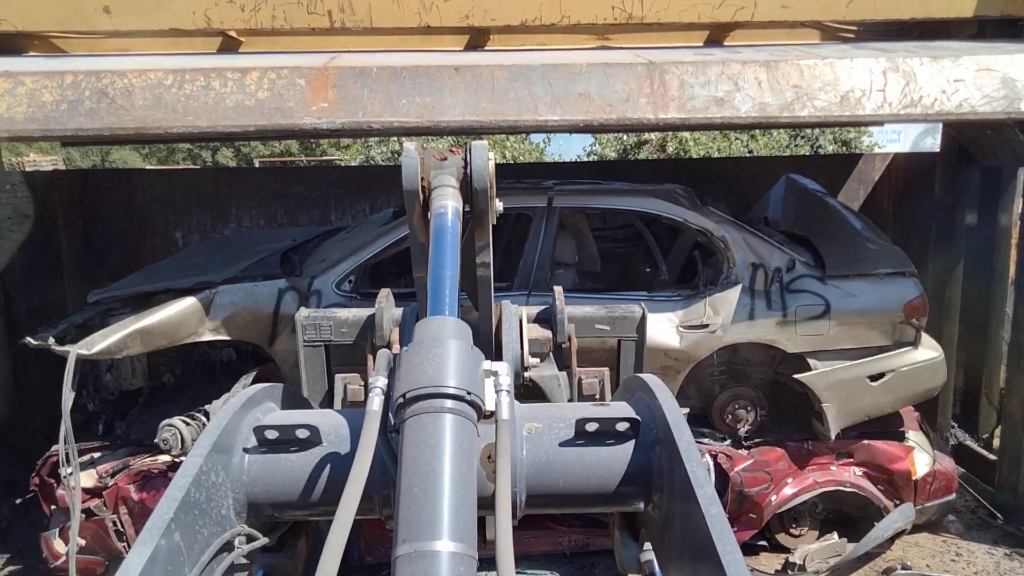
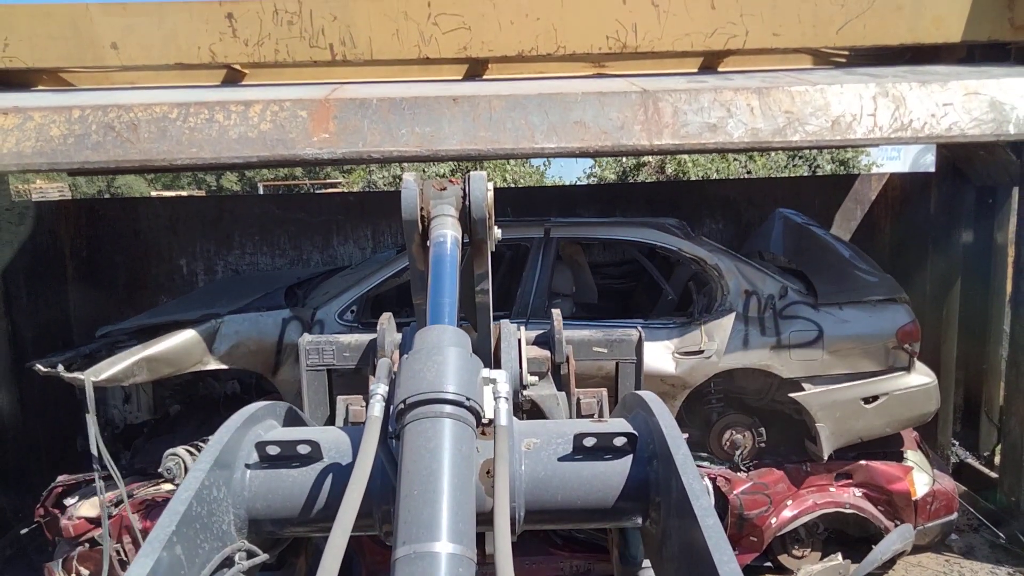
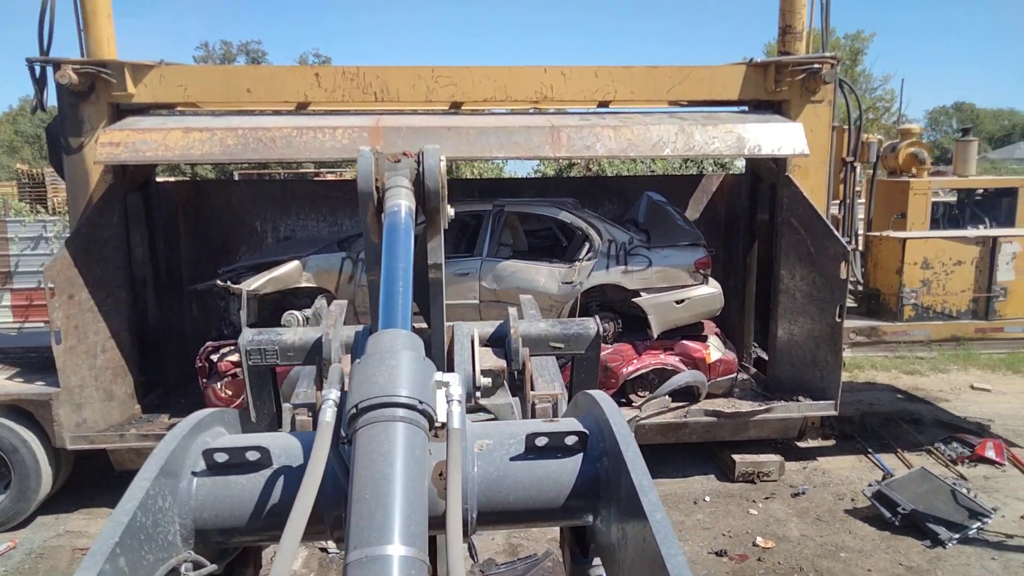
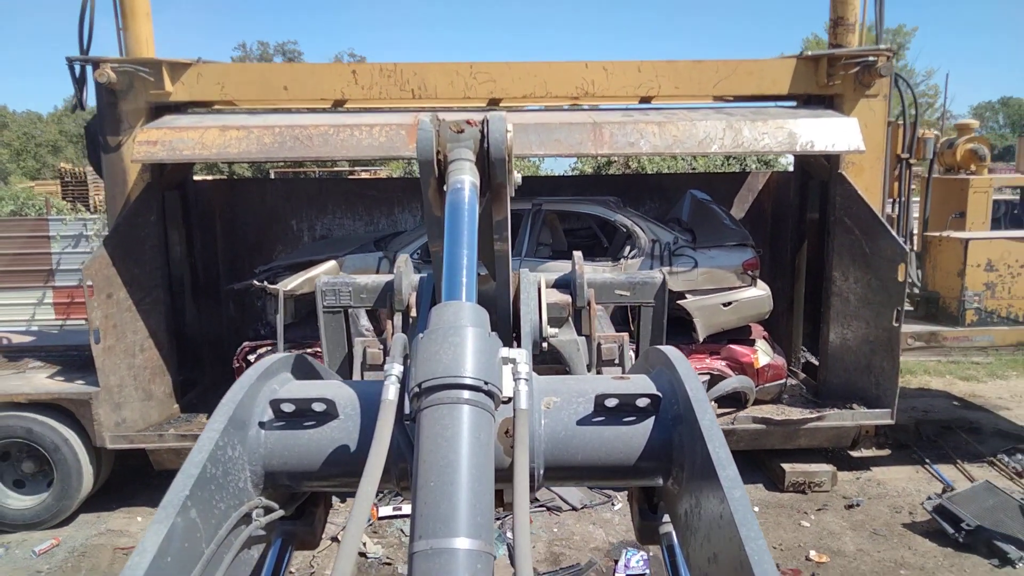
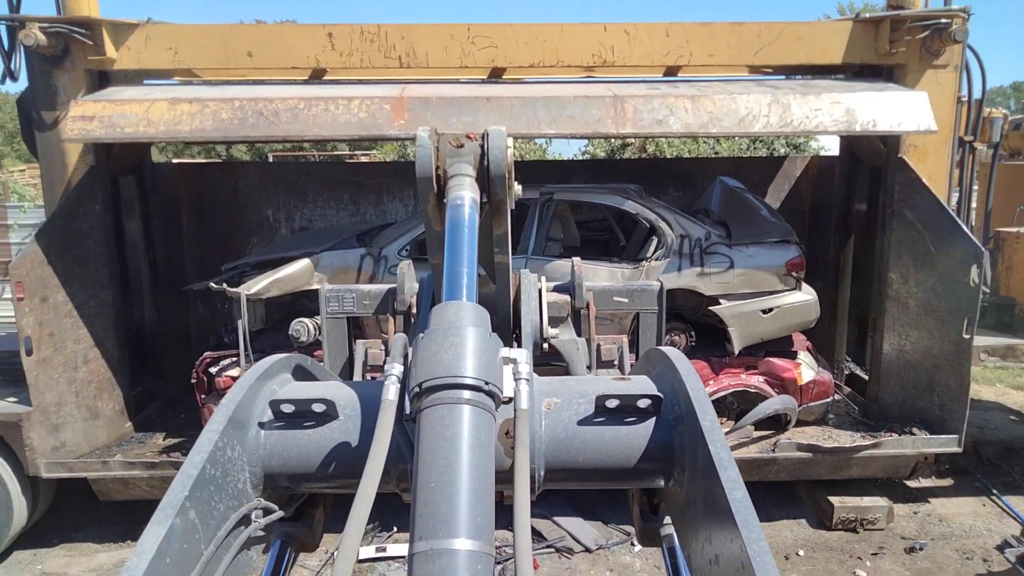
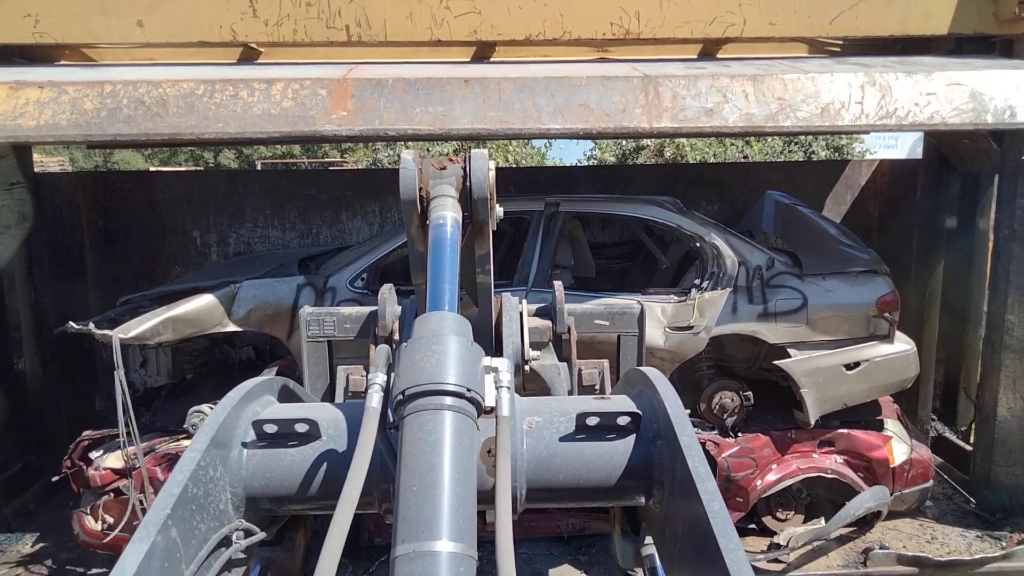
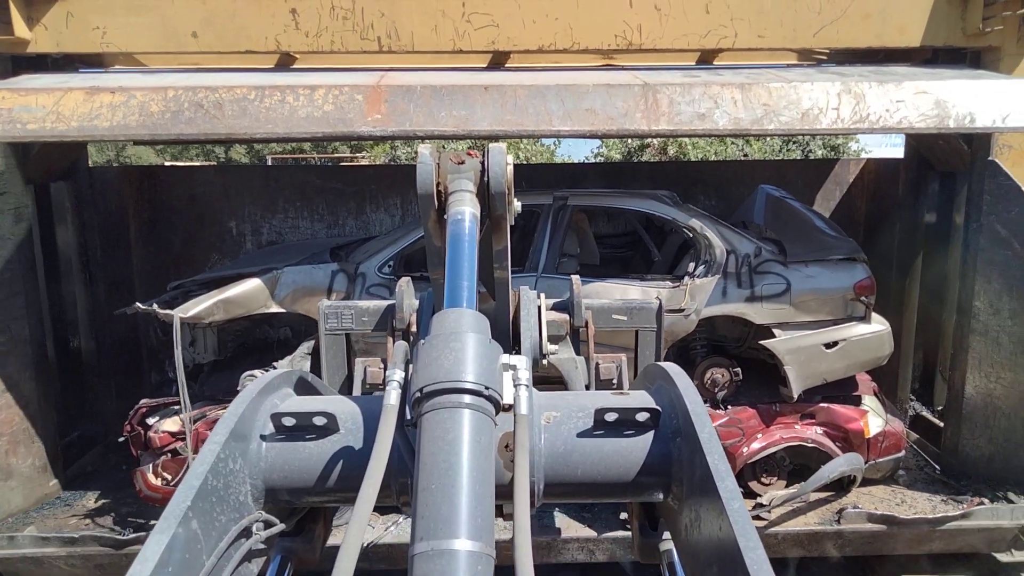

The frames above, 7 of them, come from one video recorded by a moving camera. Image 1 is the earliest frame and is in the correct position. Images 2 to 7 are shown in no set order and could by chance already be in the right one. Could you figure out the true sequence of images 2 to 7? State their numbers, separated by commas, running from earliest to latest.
2, 6, 7, 5, 4, 3
